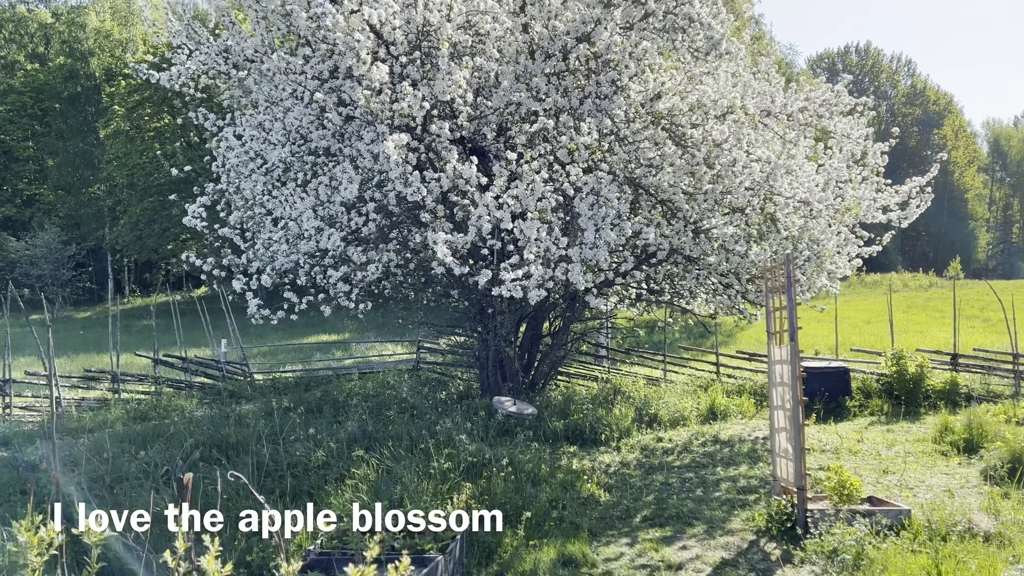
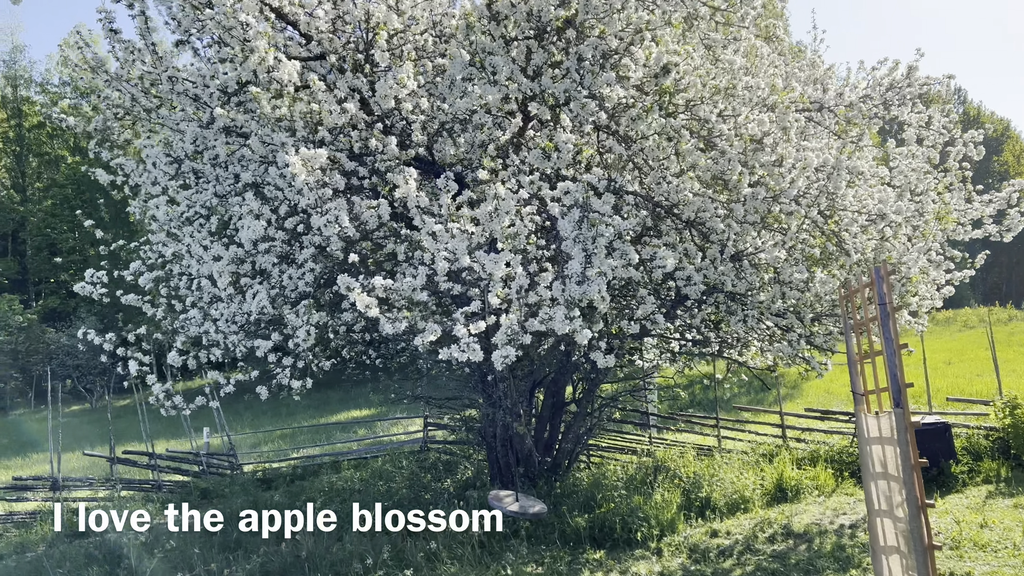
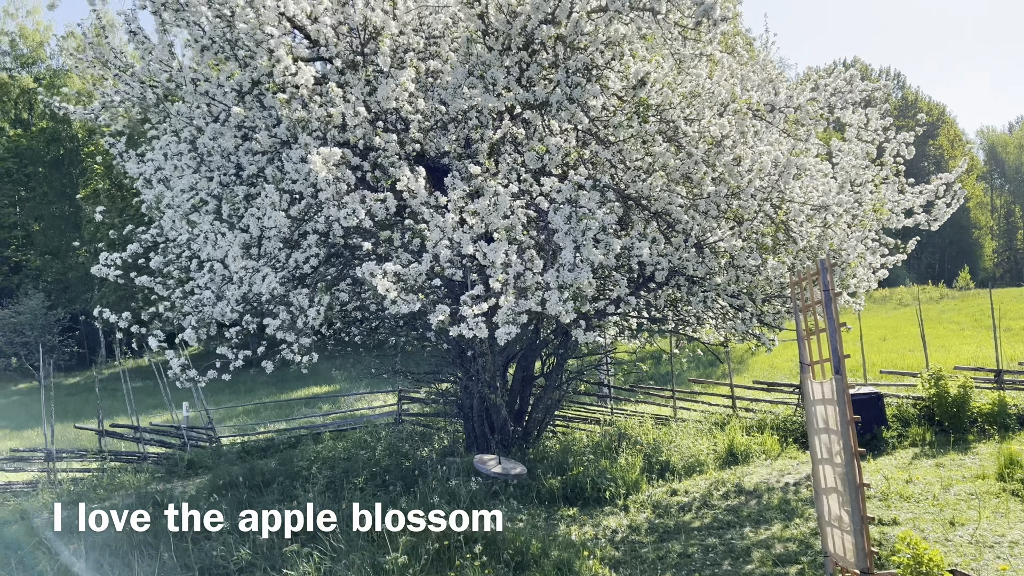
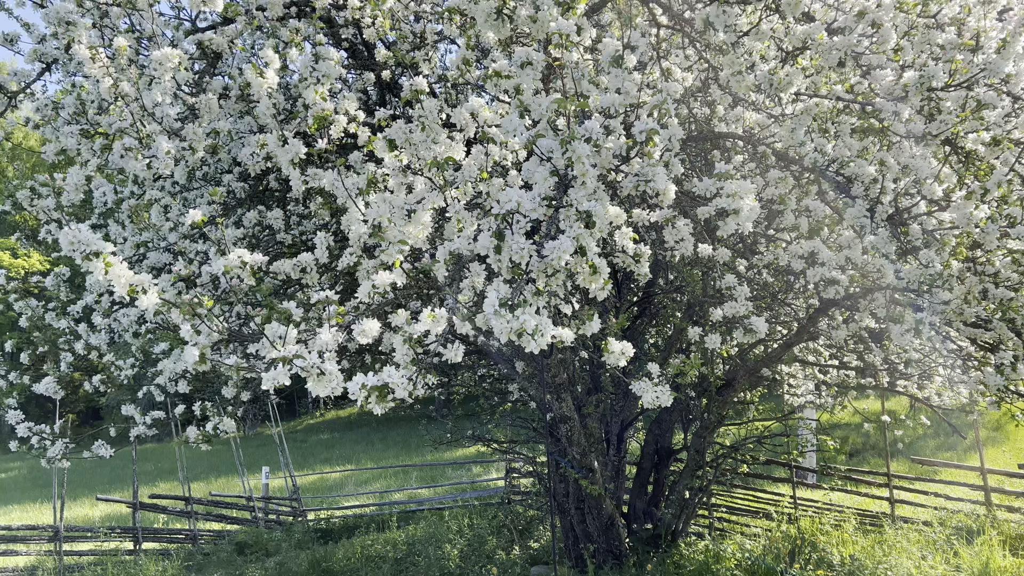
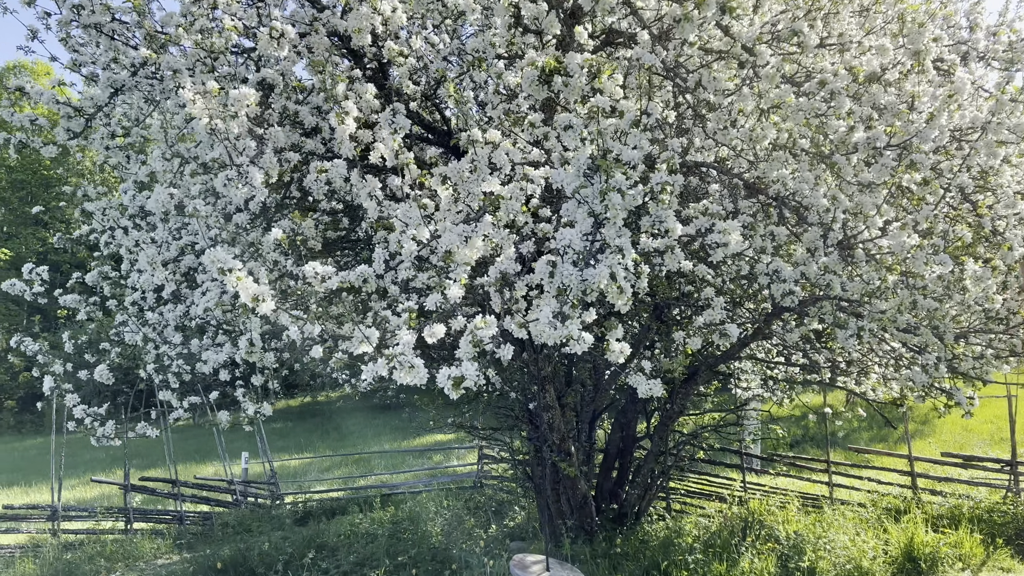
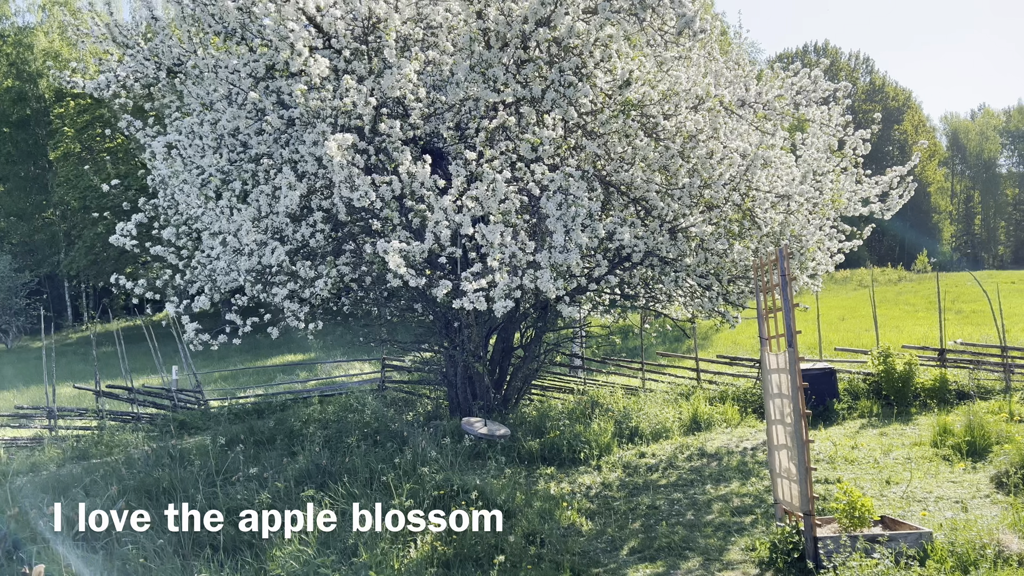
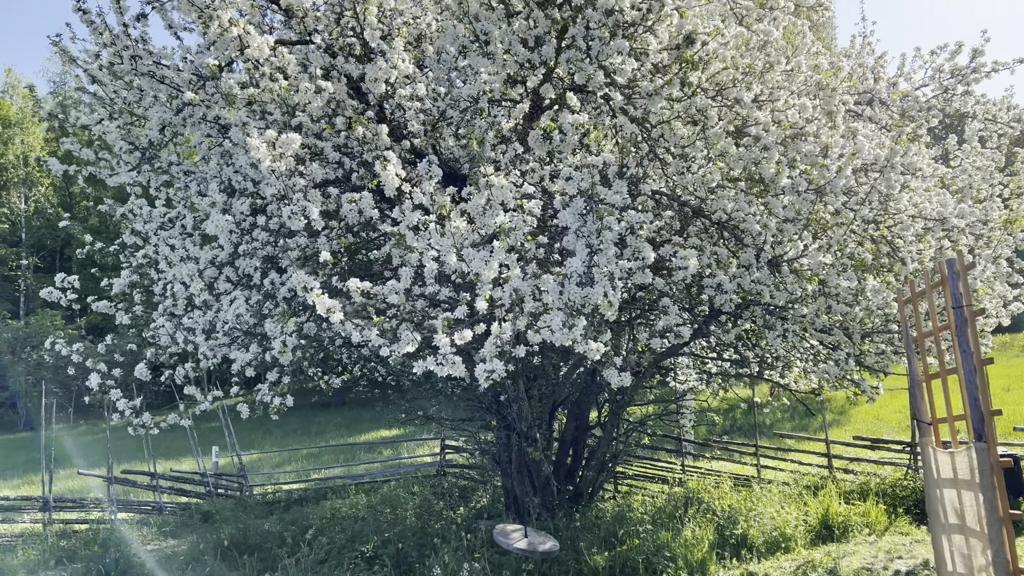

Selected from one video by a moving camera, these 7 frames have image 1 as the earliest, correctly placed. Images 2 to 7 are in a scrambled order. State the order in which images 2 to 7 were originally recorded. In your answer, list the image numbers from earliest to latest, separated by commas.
6, 3, 2, 7, 5, 4
